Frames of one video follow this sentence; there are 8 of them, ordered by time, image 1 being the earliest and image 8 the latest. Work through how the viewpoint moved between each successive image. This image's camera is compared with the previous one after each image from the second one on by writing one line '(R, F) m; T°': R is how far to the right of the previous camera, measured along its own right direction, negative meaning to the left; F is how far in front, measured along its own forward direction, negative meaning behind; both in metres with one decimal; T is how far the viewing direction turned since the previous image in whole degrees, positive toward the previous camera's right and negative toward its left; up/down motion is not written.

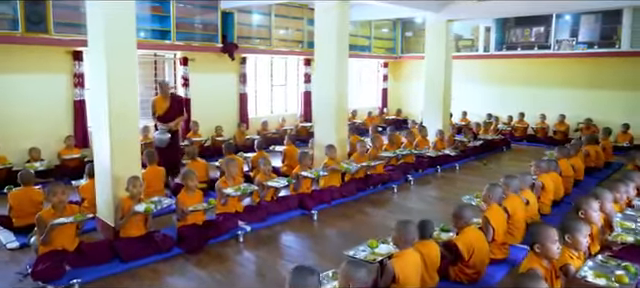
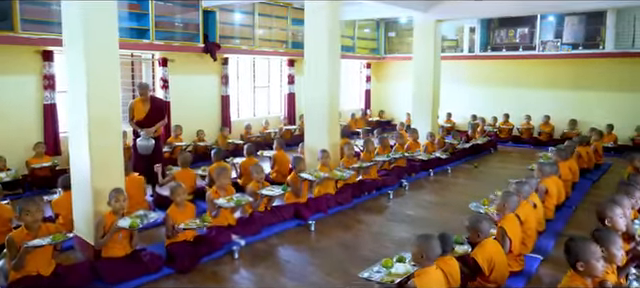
(-0.4, +0.3) m; +4°
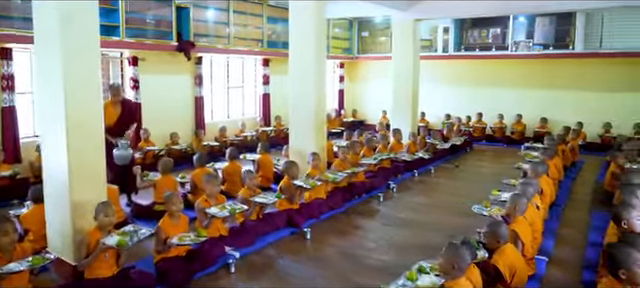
(-0.6, +0.3) m; +6°
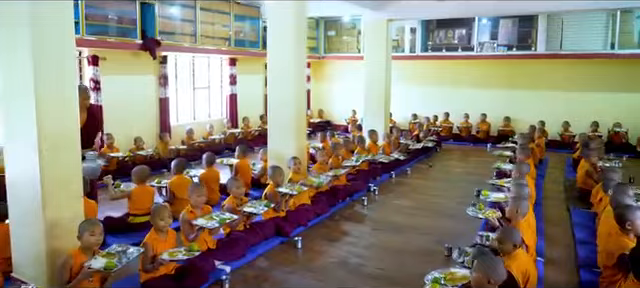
(-0.6, +0.3) m; +7°
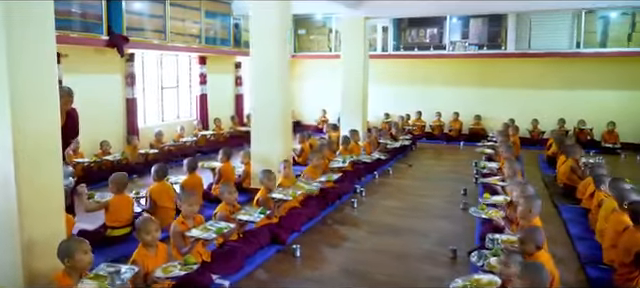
(-0.7, +0.3) m; +6°
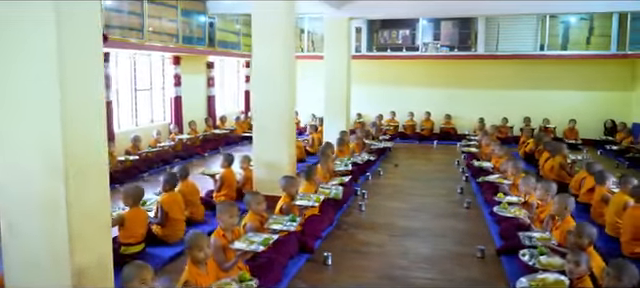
(-1.3, +0.3) m; +10°
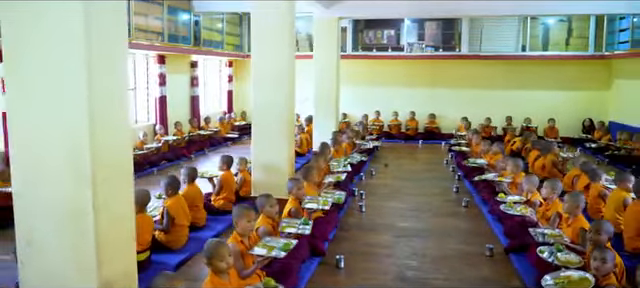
(-0.6, +0.1) m; +5°
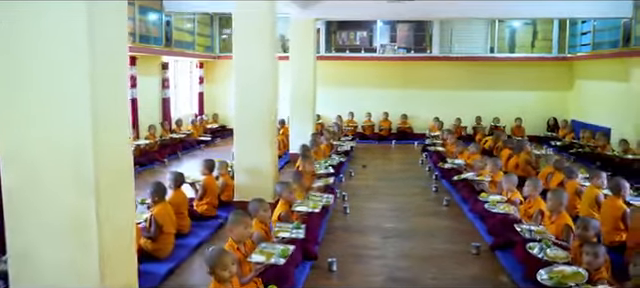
(-0.4, +0.1) m; +5°
